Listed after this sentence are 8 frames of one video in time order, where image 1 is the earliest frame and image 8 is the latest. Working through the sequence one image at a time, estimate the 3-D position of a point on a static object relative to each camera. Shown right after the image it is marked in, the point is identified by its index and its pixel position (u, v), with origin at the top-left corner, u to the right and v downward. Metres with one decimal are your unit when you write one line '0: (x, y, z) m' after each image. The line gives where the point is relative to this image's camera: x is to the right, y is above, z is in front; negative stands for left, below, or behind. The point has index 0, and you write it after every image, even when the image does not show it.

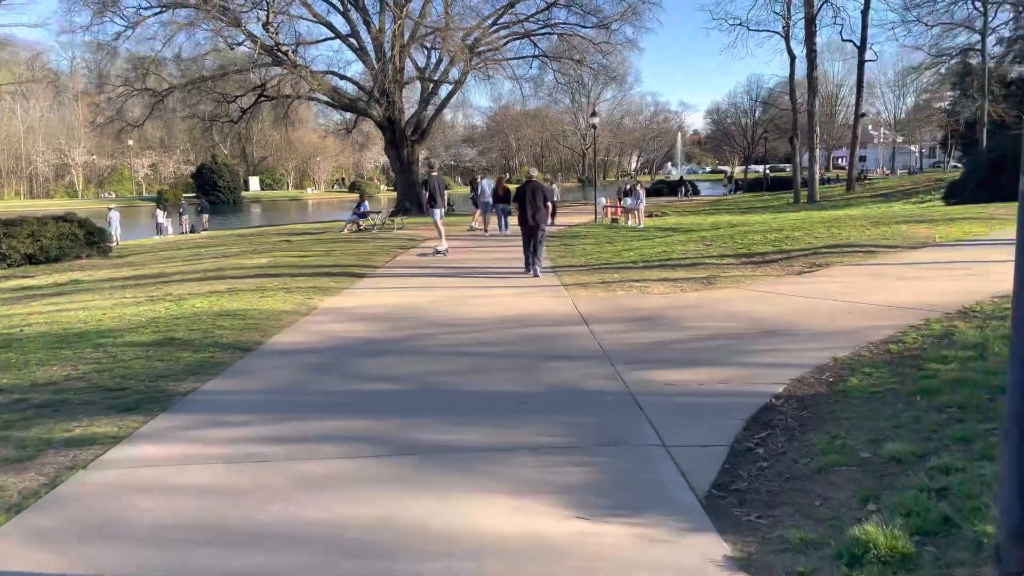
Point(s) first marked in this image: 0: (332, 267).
0: (-2.8, +0.3, +12.5) m
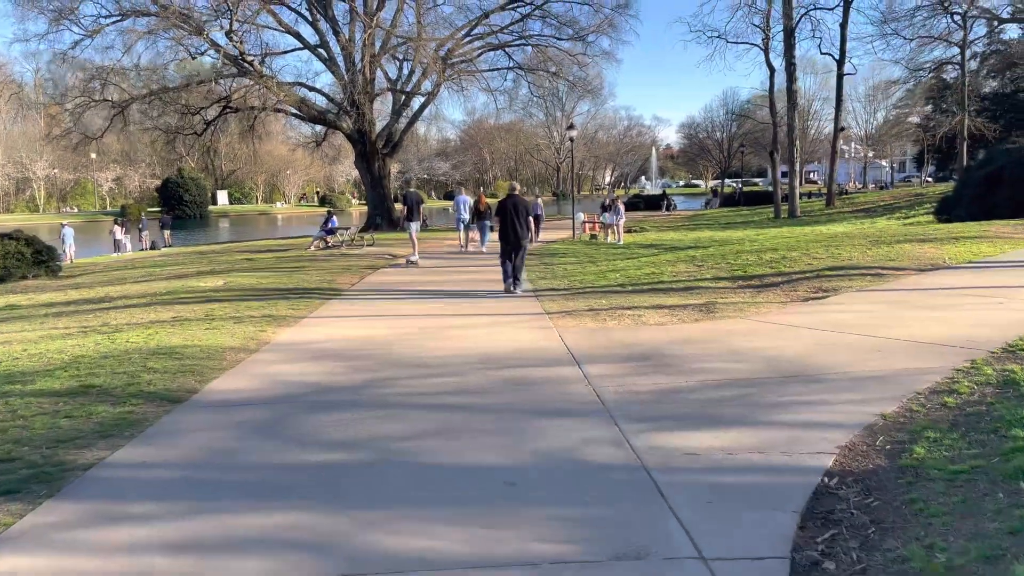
0: (-3.1, 0.0, +11.5) m
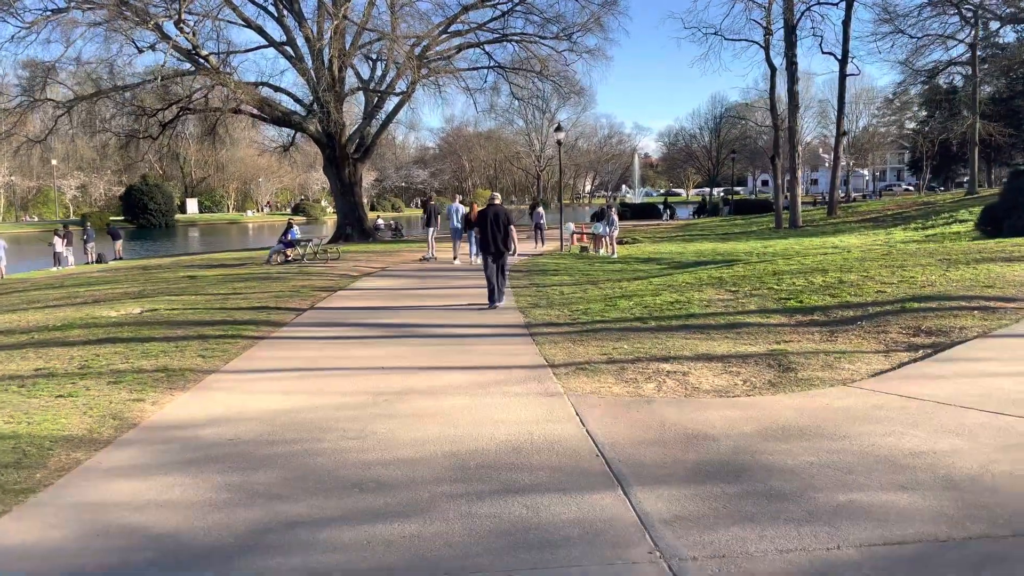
0: (-3.3, -0.4, +9.0) m
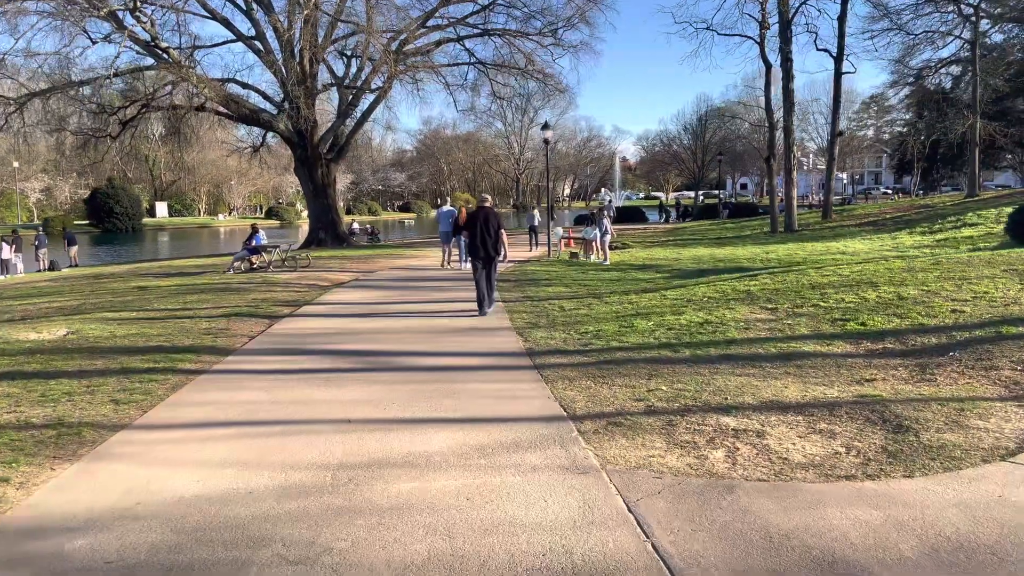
0: (-3.3, -0.6, +7.4) m
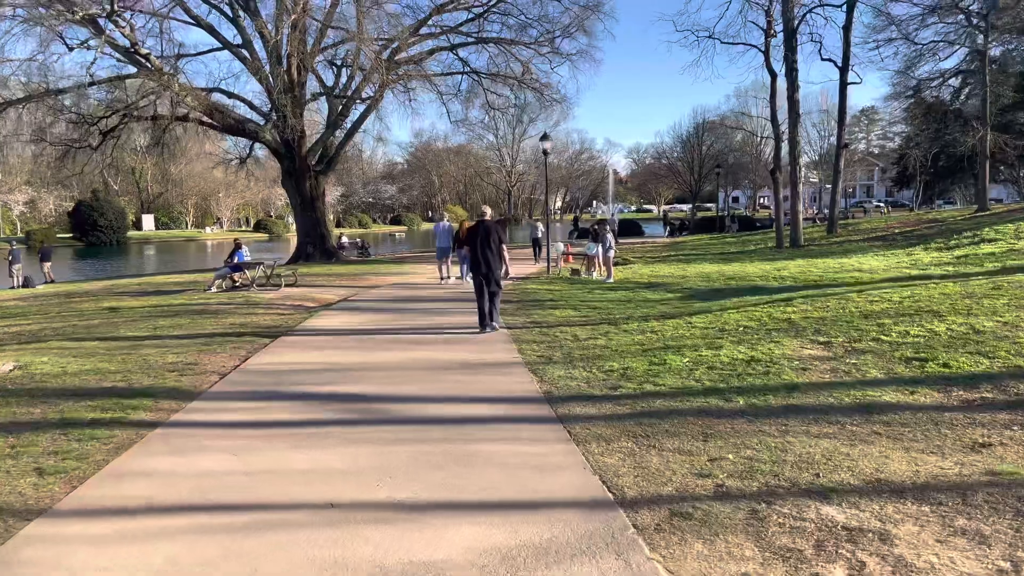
0: (-3.2, -0.8, +6.3) m
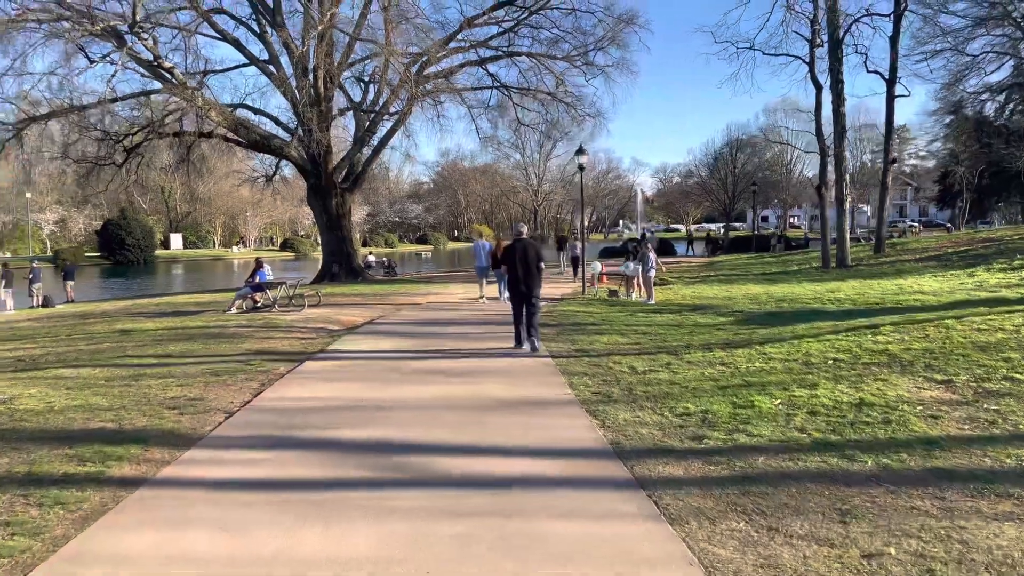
0: (-2.8, -1.0, +5.3) m
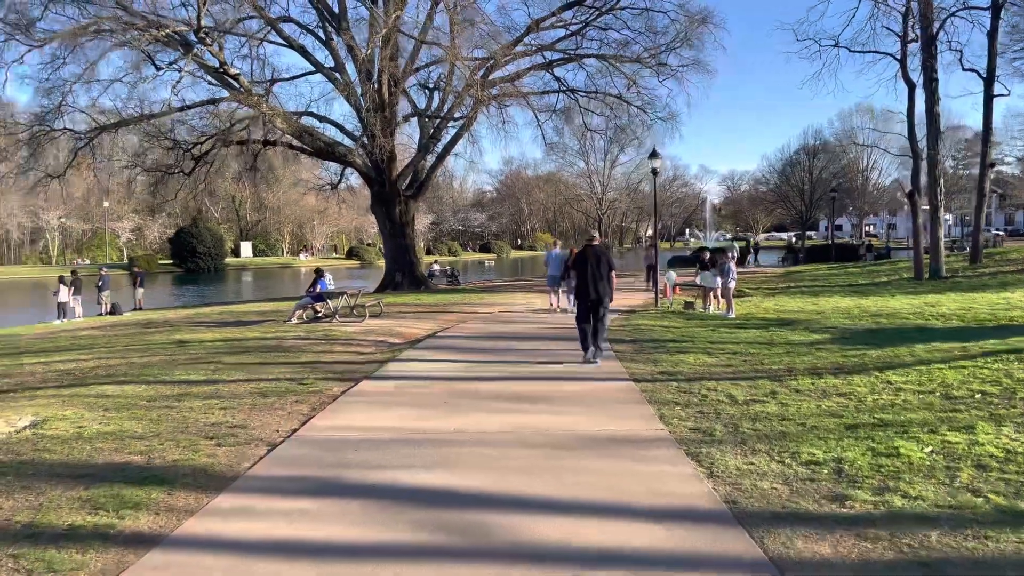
0: (-2.3, -1.1, +4.6) m
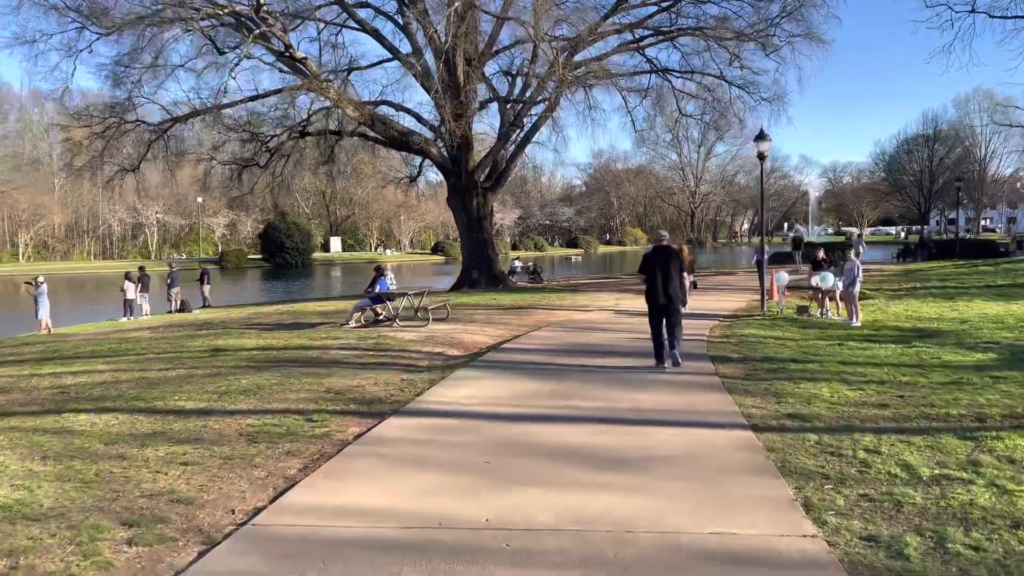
0: (-2.2, -1.2, +2.9) m
